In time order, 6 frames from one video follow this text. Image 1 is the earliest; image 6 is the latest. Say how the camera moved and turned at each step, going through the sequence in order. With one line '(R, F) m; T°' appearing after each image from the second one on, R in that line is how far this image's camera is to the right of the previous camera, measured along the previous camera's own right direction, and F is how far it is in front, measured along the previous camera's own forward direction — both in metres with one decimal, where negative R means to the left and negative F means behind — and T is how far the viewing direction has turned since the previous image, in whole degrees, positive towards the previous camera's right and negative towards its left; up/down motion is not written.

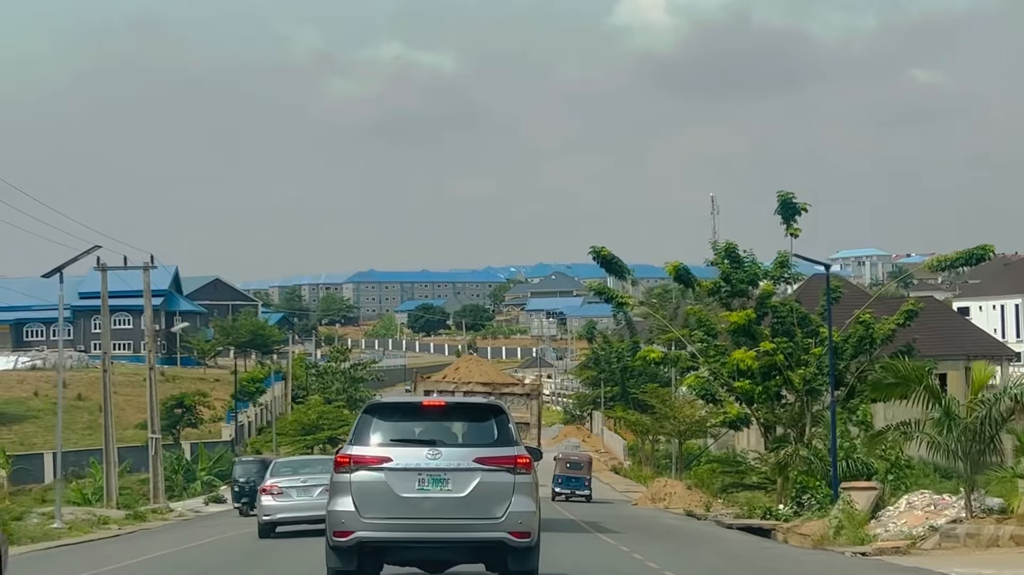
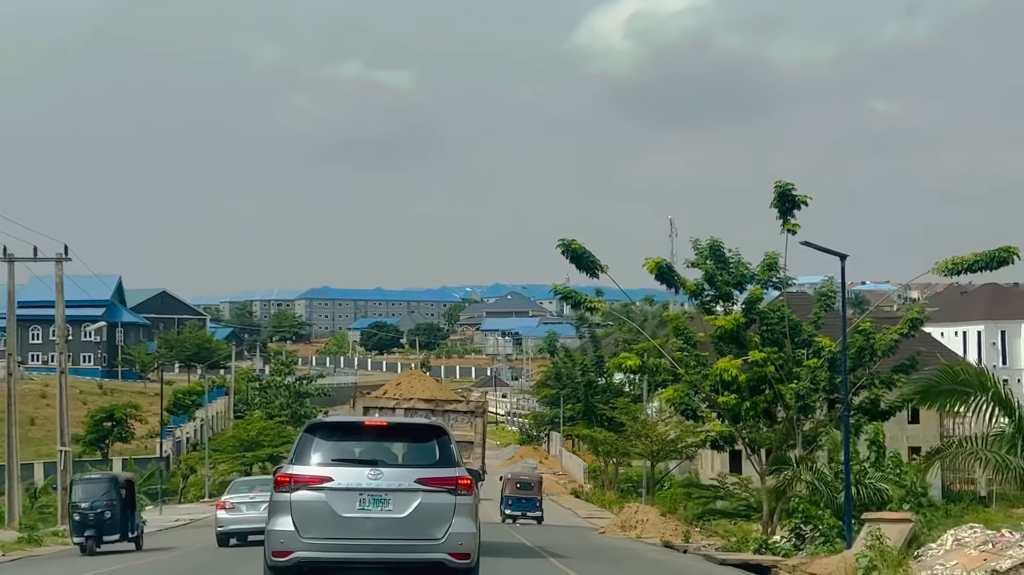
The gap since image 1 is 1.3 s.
(0.0, +3.7) m; +2°
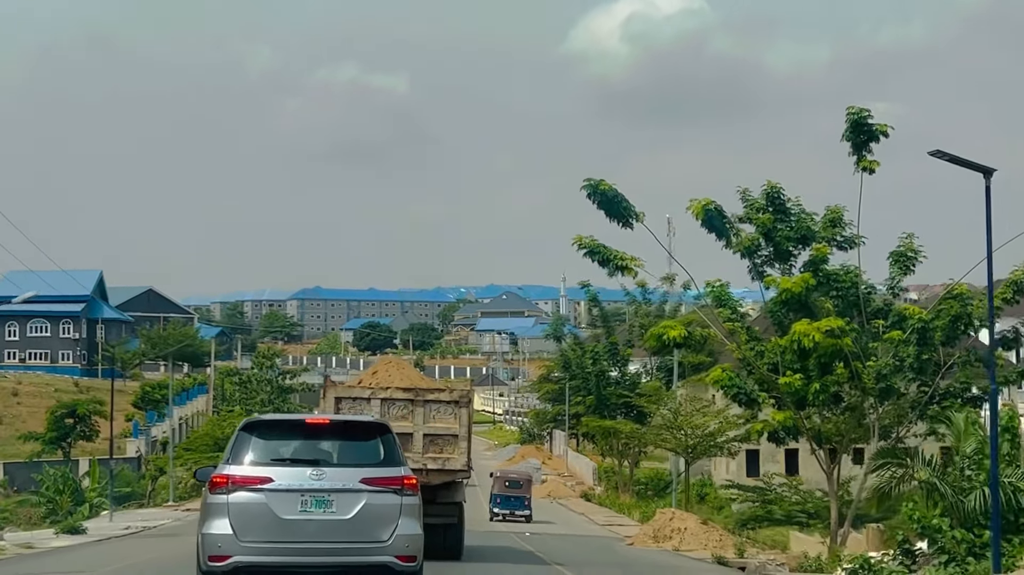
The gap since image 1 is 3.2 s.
(-0.3, +5.3) m; 0°
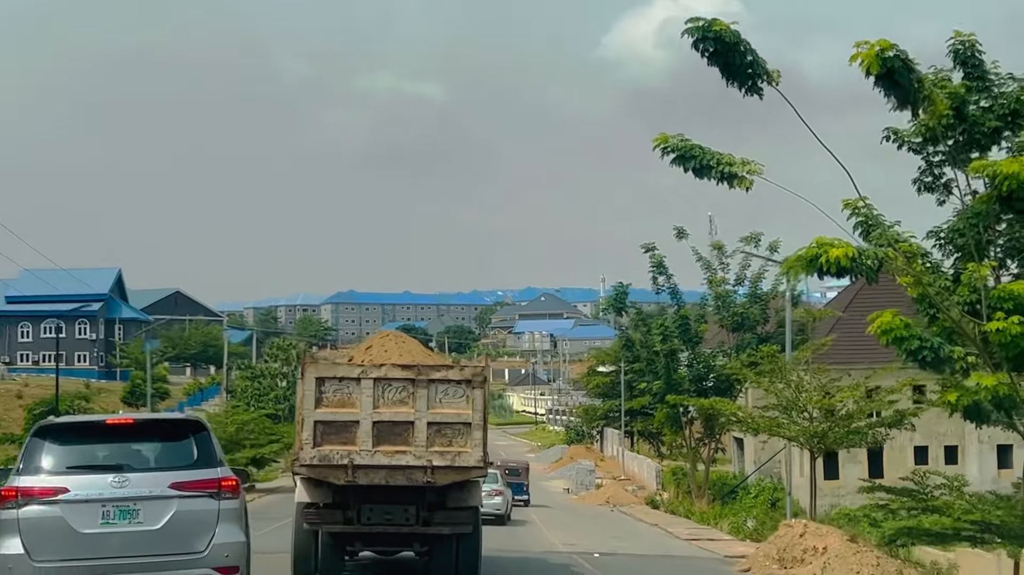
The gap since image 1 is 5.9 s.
(-0.3, +7.6) m; -2°
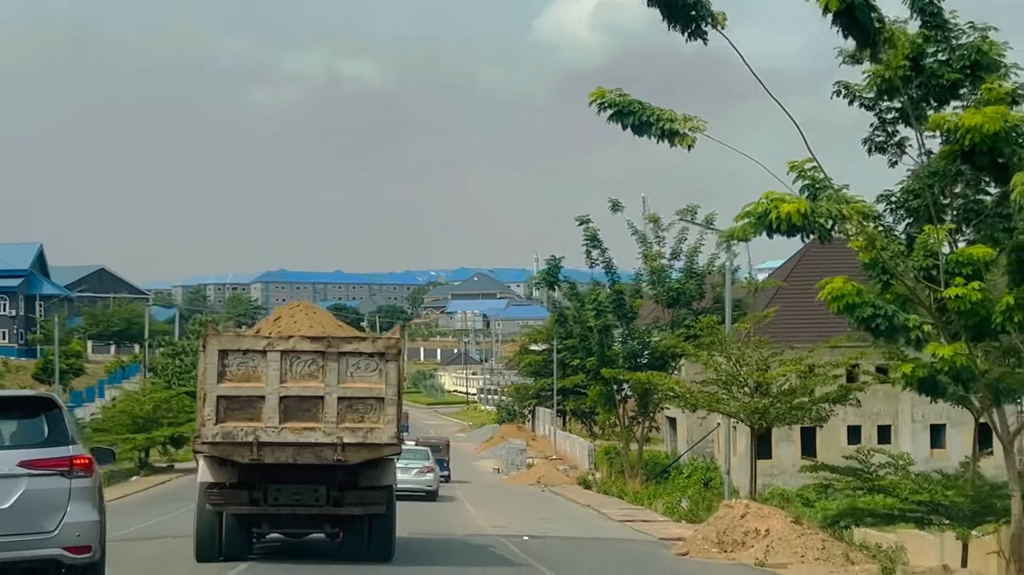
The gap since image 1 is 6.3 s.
(+0.1, +1.3) m; +3°
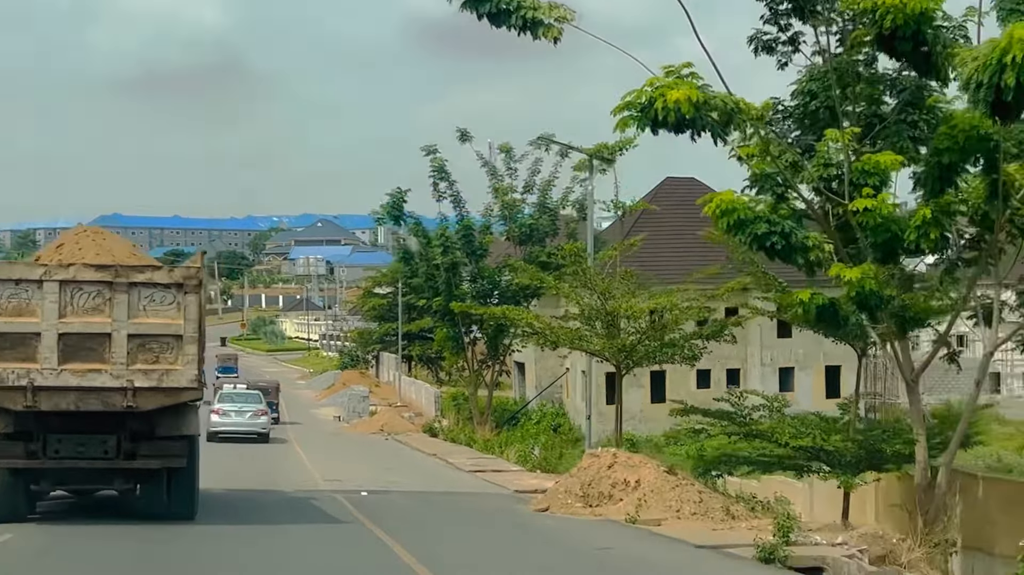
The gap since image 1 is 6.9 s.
(+0.1, +2.3) m; +6°
